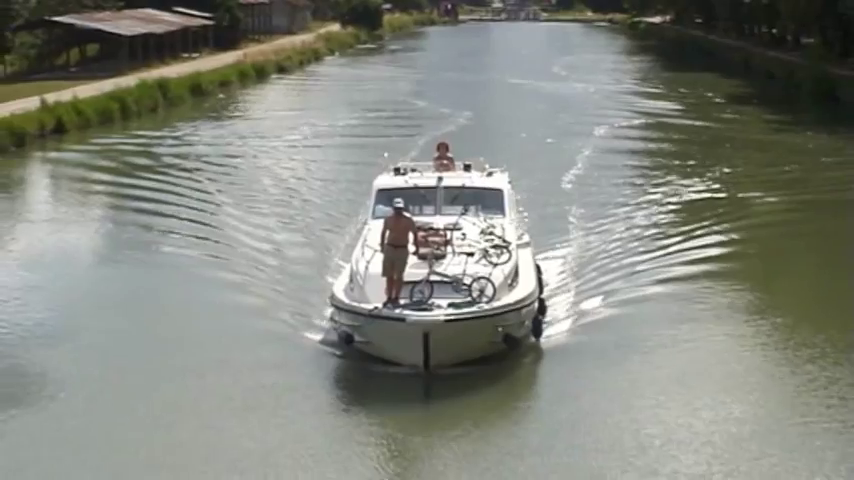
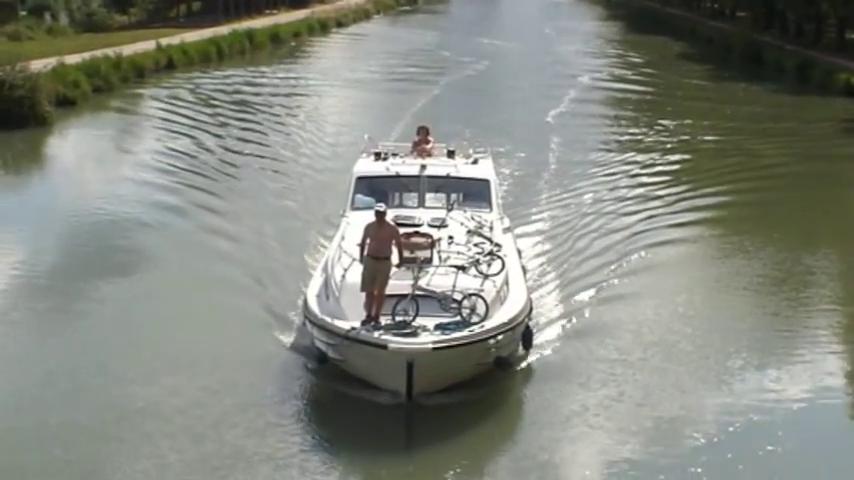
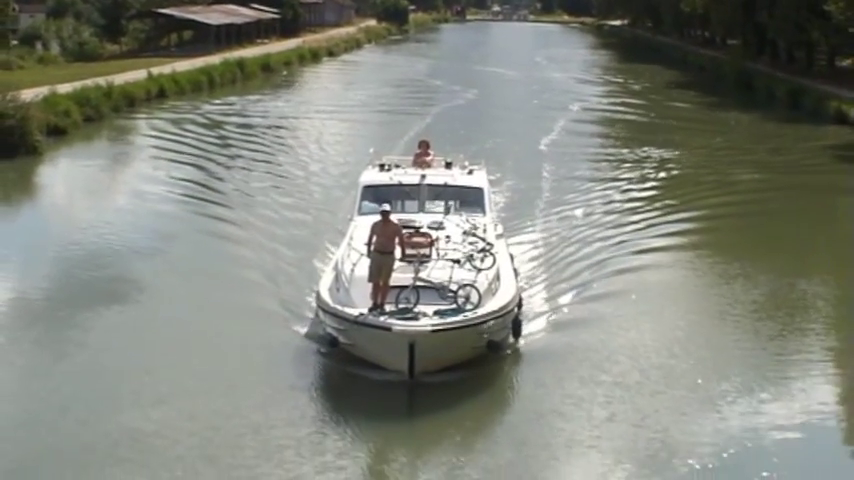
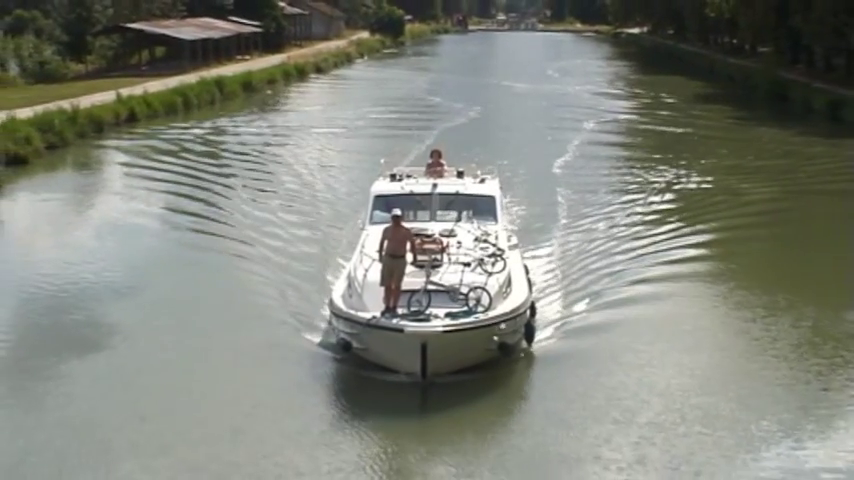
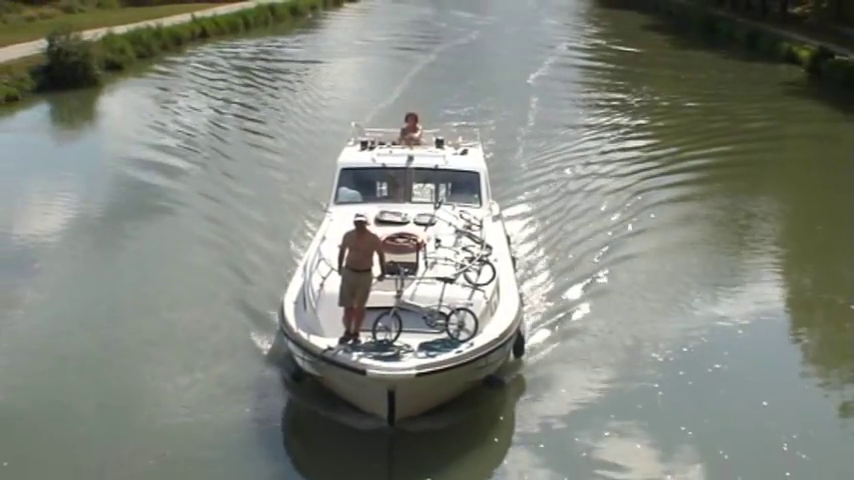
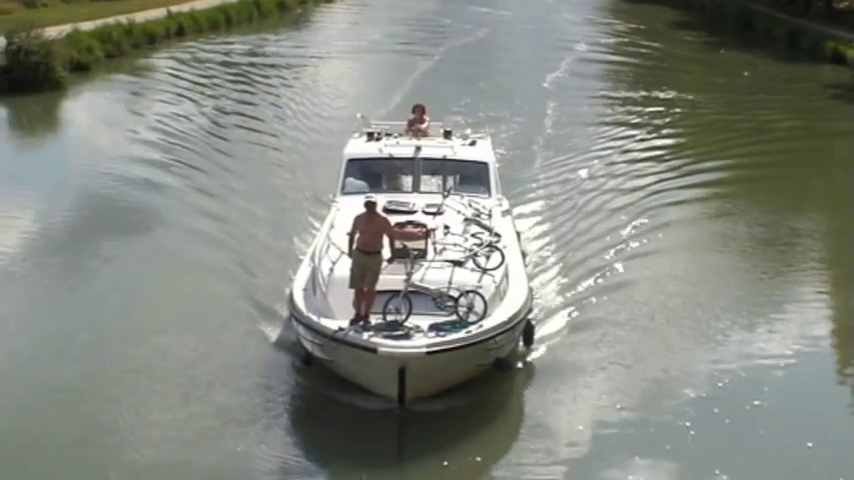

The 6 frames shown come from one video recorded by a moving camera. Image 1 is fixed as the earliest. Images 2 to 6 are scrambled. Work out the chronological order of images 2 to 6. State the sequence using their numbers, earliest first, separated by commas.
4, 3, 2, 6, 5
